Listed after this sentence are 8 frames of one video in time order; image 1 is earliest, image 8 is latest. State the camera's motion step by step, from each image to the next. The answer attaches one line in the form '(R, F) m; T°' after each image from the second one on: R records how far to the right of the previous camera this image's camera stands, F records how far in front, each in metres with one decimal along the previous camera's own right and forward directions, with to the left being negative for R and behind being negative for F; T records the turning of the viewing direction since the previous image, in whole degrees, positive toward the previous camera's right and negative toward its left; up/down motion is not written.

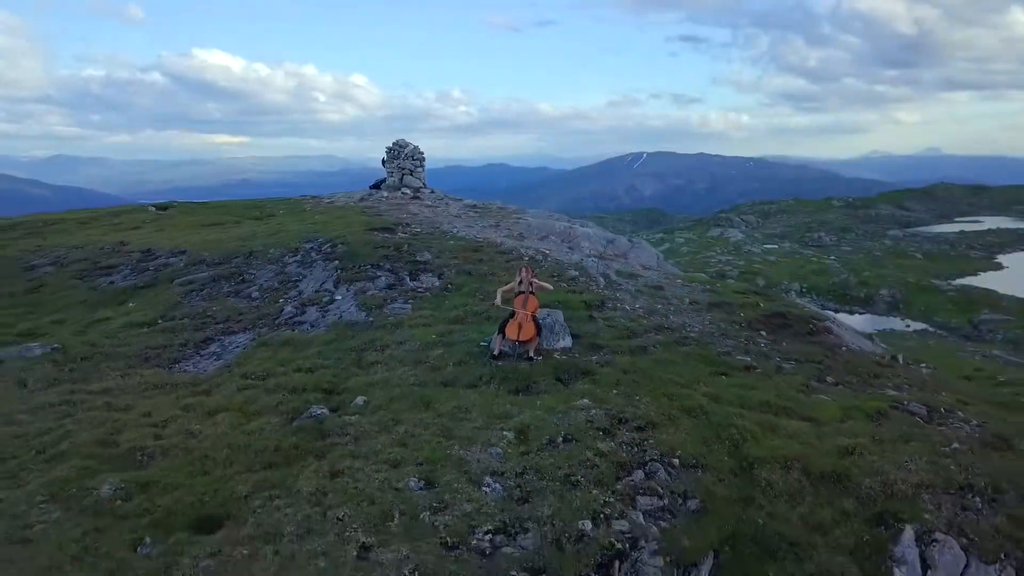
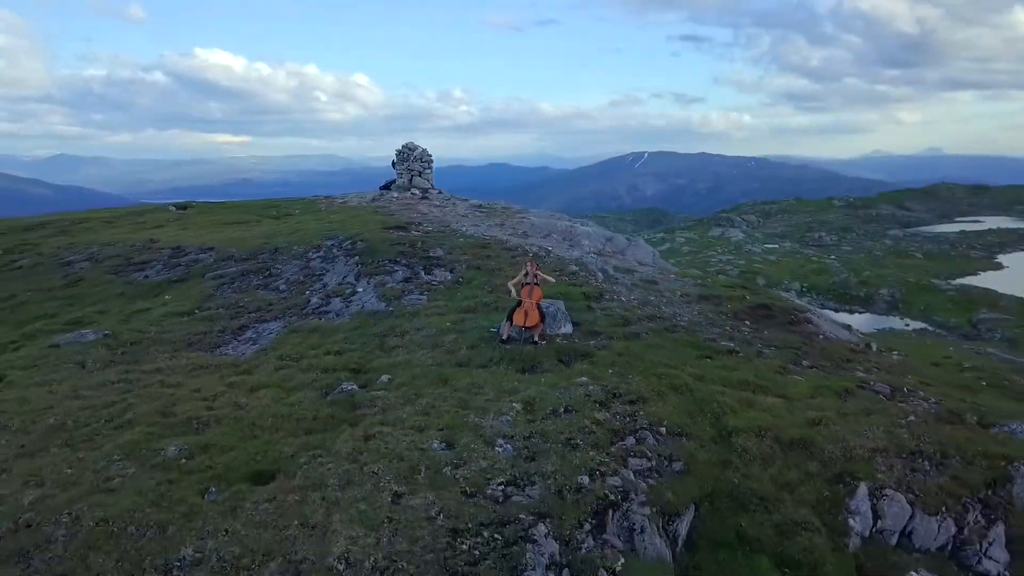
(-0.1, -1.4) m; 0°
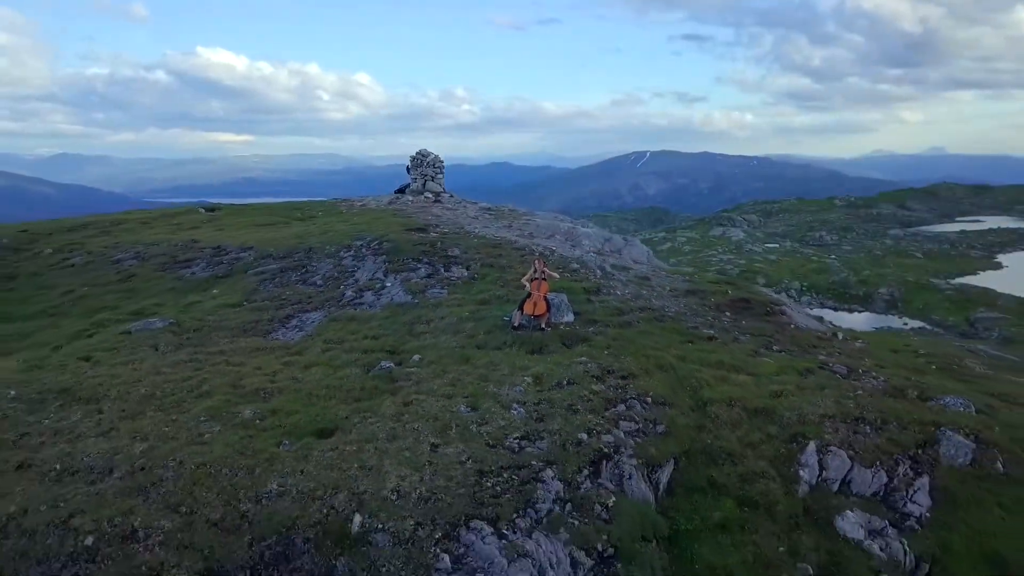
(-0.2, -2.3) m; 0°
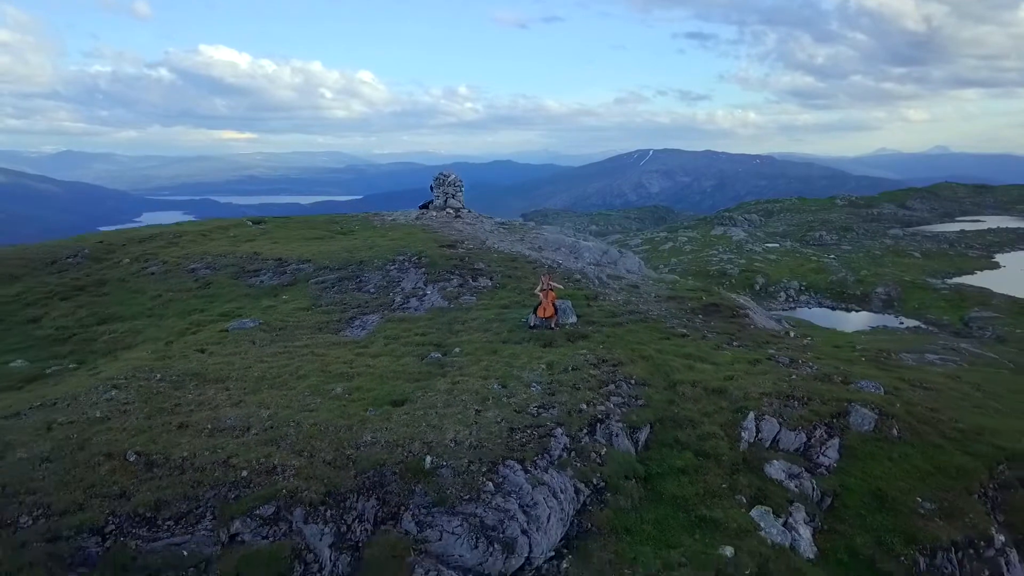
(-0.4, -4.6) m; 0°
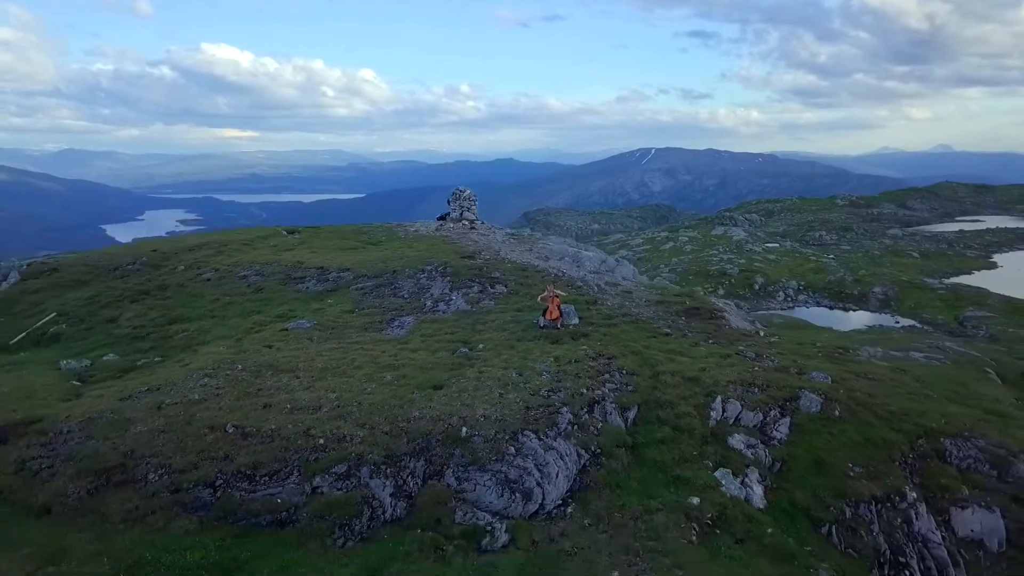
(-0.4, -4.2) m; 0°
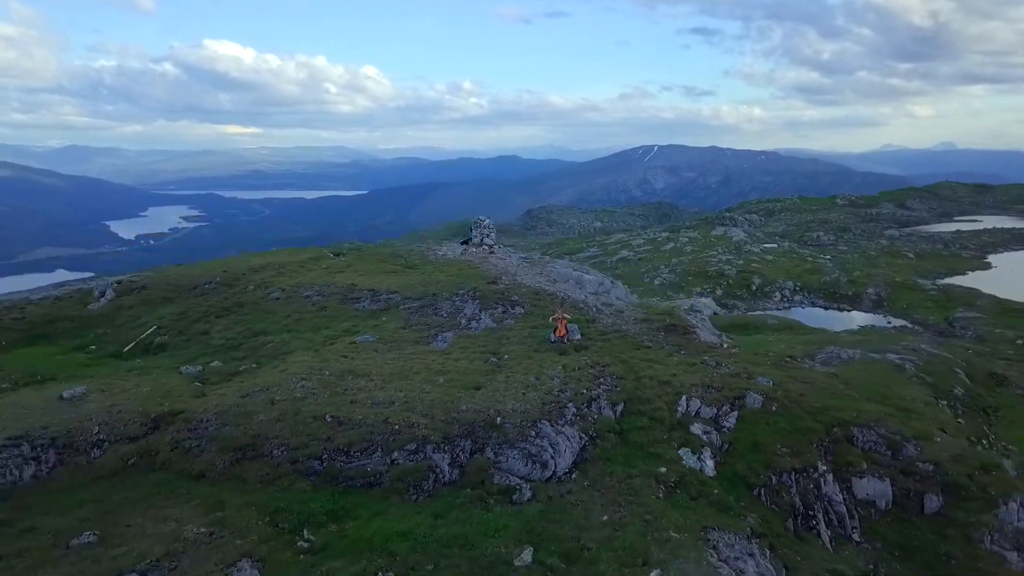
(-0.7, -7.5) m; 0°
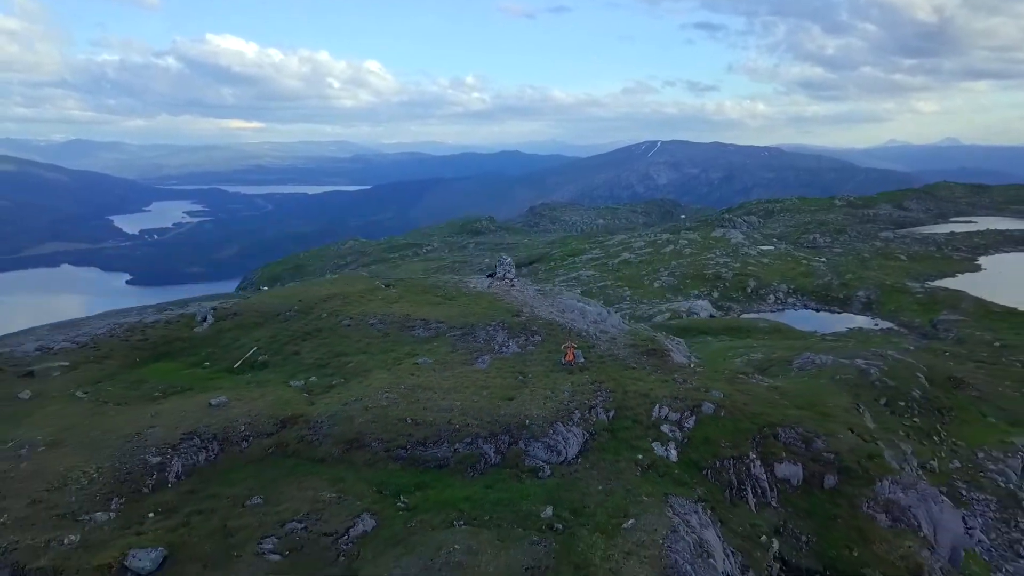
(-1.1, -11.8) m; 0°
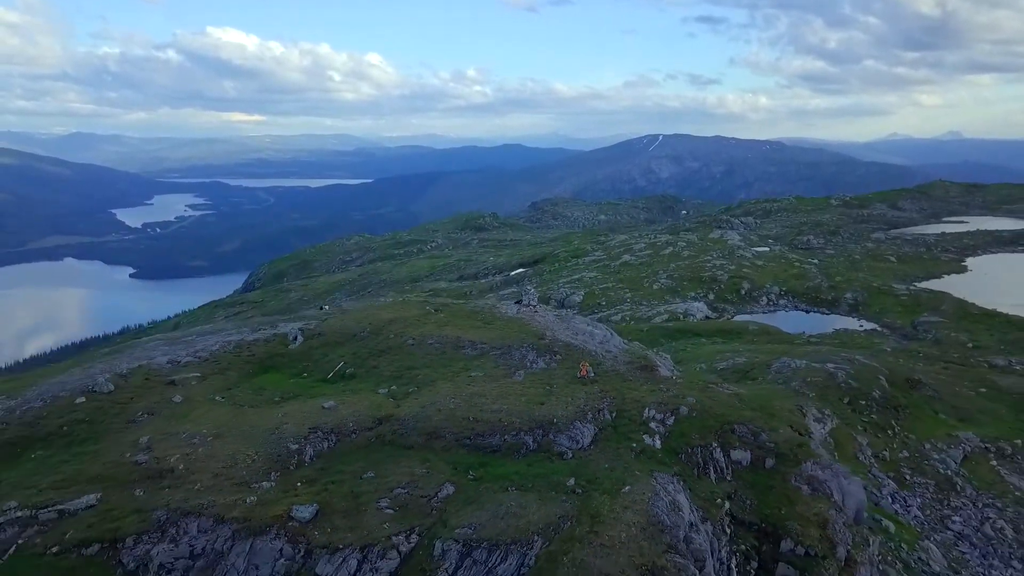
(-2.2, -15.9) m; 0°
